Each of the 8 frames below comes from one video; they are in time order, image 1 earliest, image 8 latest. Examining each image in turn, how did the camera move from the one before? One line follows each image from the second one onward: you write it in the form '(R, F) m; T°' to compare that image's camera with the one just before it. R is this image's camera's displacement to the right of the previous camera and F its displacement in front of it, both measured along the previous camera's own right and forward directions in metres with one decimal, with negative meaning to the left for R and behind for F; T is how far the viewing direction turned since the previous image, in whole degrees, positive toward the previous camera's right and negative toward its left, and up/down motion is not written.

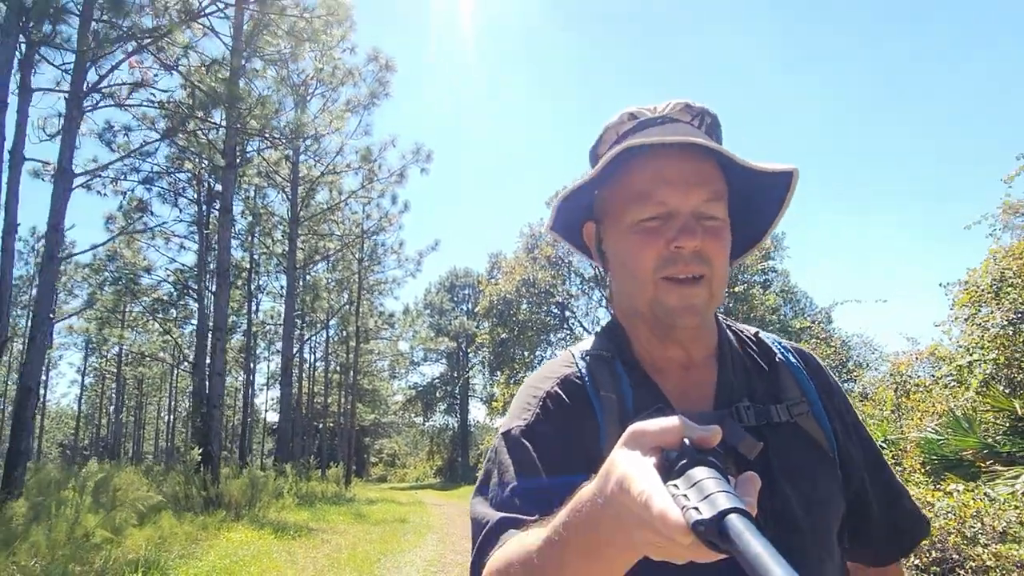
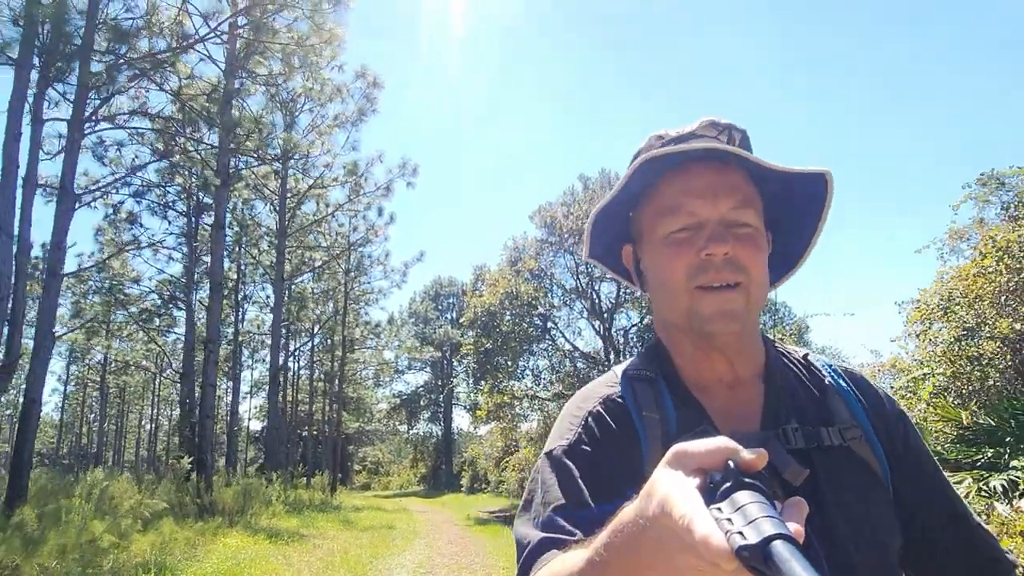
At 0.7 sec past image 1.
(0.0, -0.4) m; +1°
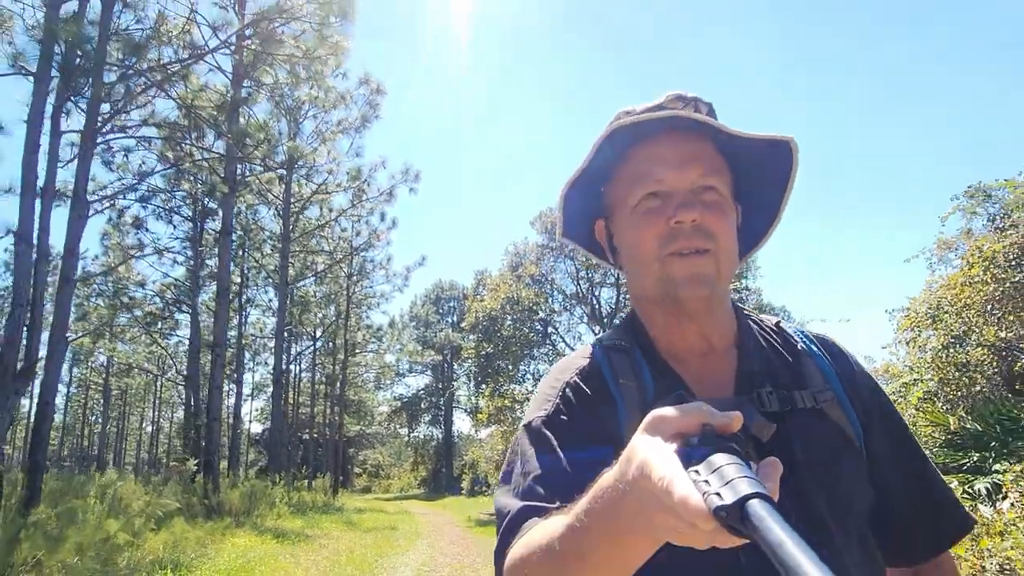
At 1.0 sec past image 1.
(0.0, -0.2) m; 0°
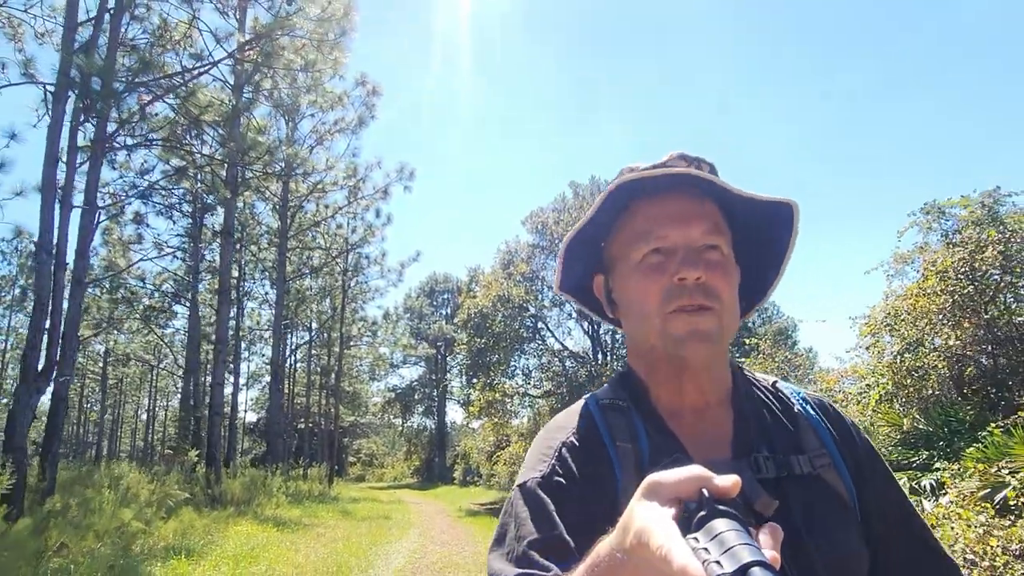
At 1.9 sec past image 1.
(+0.1, -0.5) m; 0°
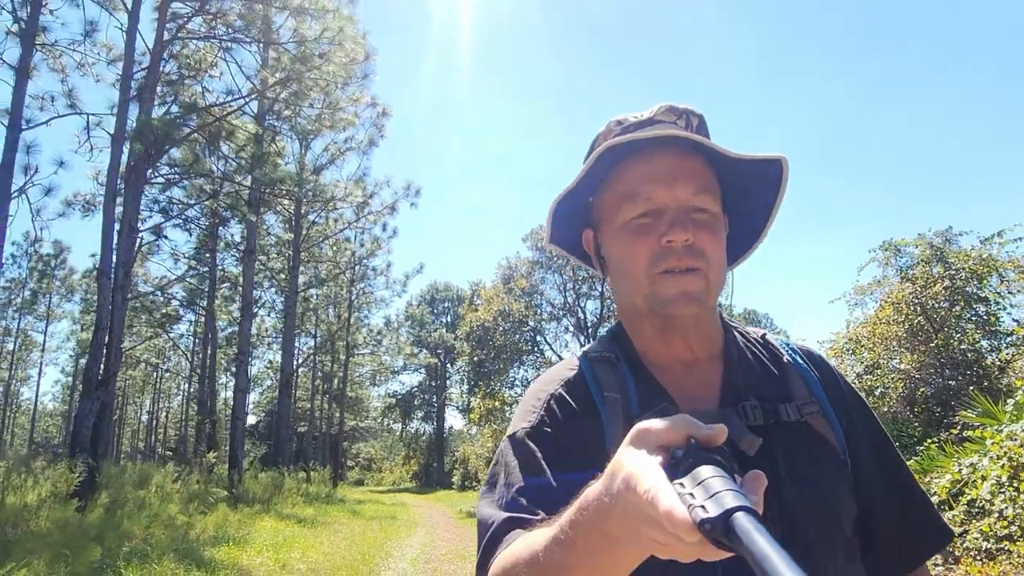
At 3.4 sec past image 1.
(-0.1, -1.0) m; 0°
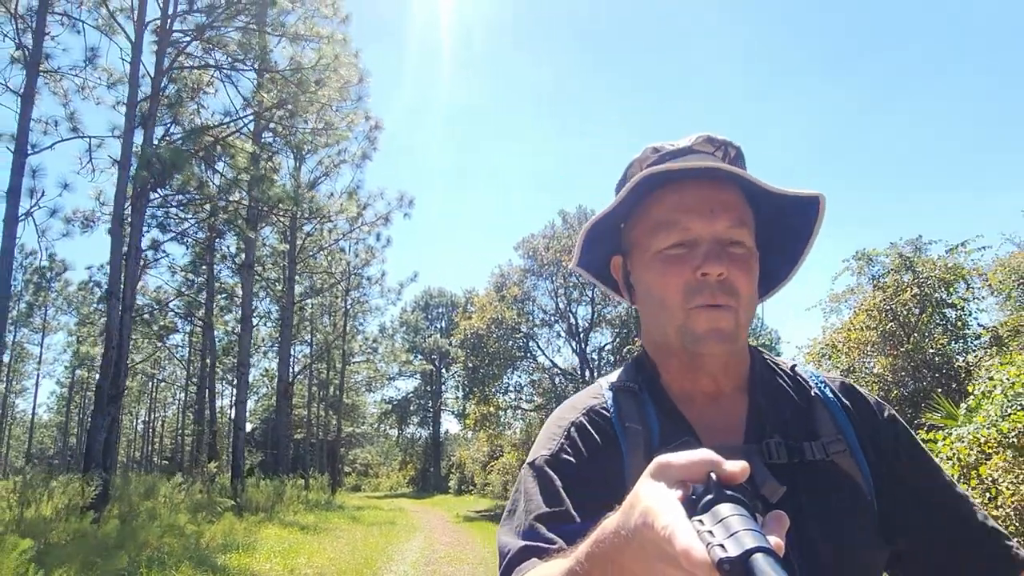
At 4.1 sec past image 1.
(0.0, -0.4) m; +1°
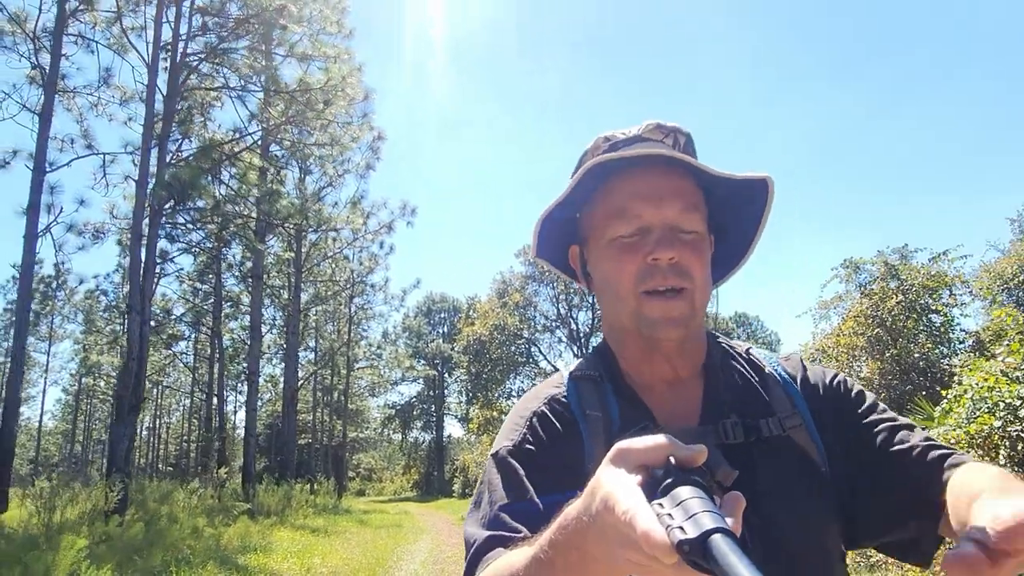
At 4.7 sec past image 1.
(0.0, -0.4) m; 0°
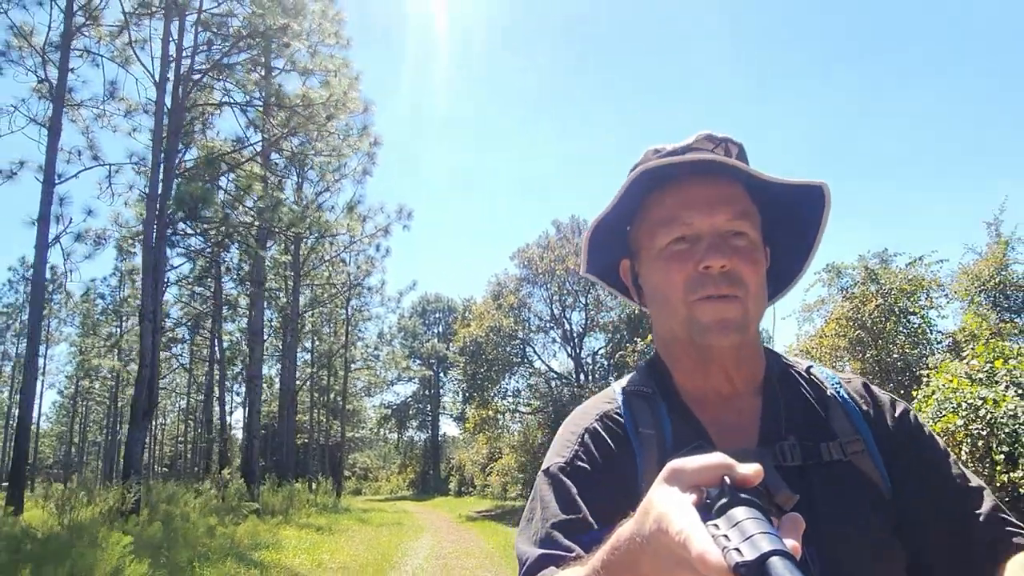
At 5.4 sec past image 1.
(0.0, -0.4) m; +1°
